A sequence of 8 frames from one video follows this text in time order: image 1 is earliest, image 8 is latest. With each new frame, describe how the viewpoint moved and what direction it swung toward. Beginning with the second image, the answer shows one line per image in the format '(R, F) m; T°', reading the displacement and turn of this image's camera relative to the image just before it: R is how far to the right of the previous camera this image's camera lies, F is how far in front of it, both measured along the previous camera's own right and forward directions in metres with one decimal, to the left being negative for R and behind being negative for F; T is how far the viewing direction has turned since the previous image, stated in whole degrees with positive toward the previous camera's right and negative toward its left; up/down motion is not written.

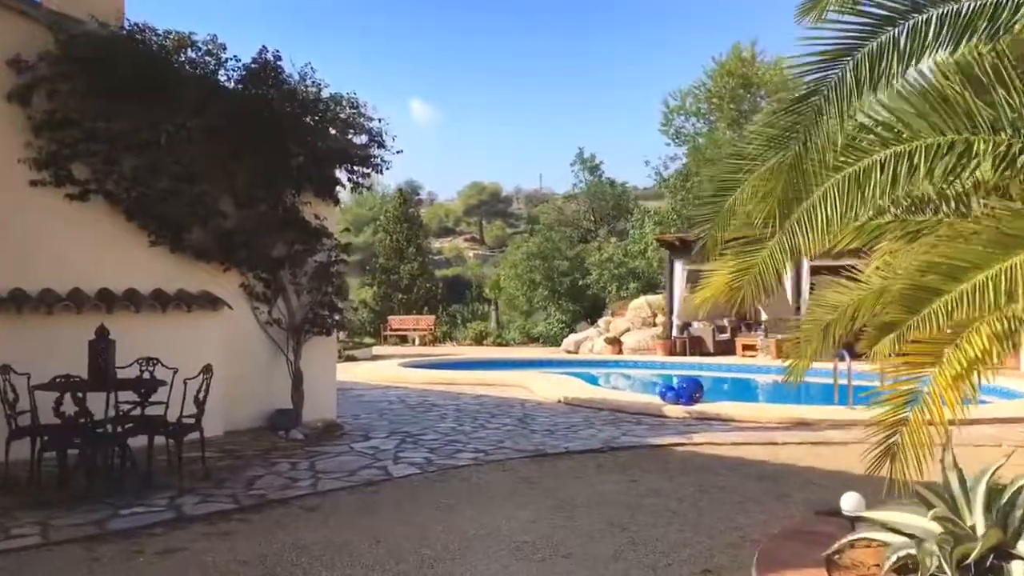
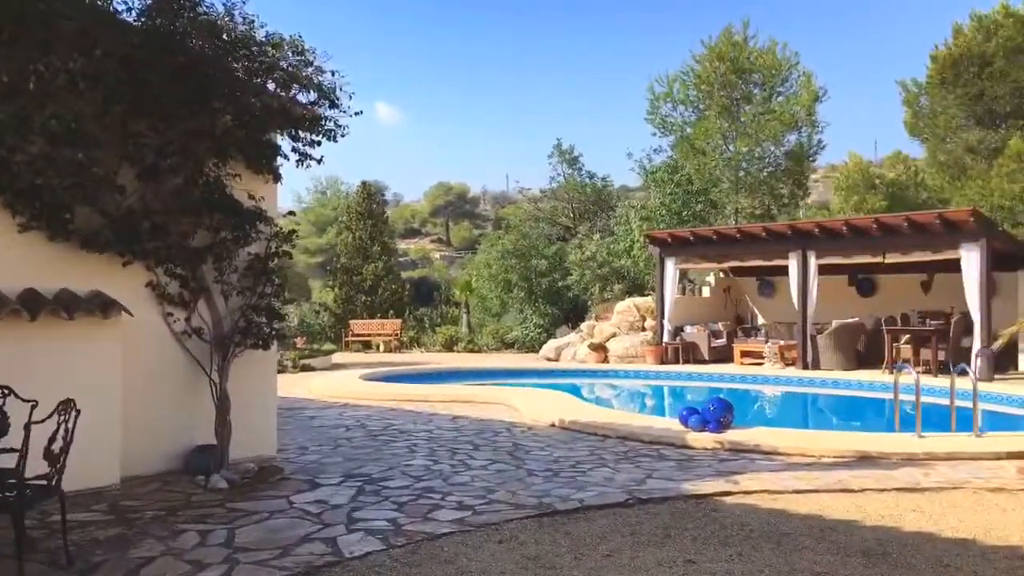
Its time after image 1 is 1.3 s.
(-0.2, +2.0) m; +2°
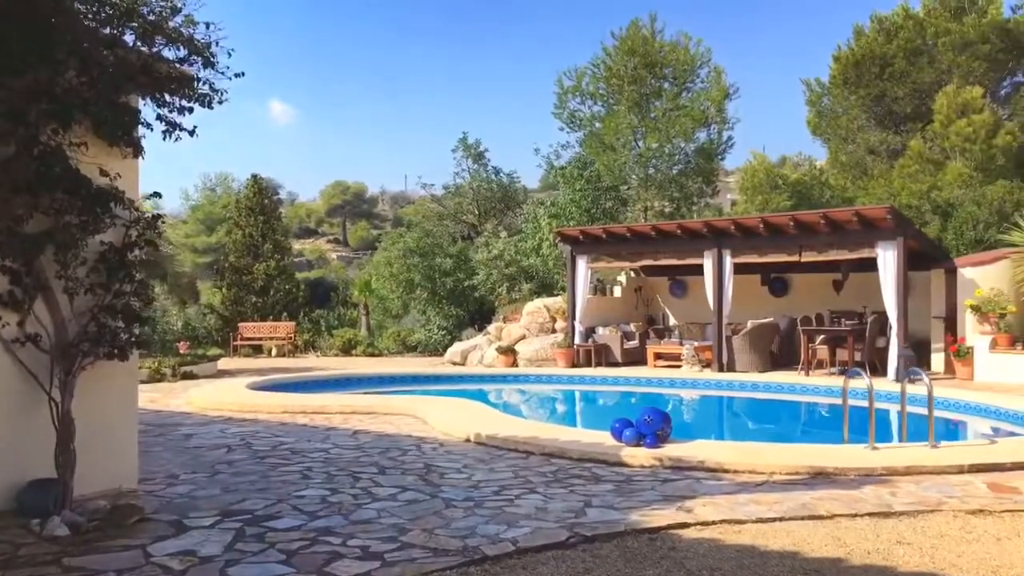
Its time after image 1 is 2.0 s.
(-0.1, +1.1) m; +6°
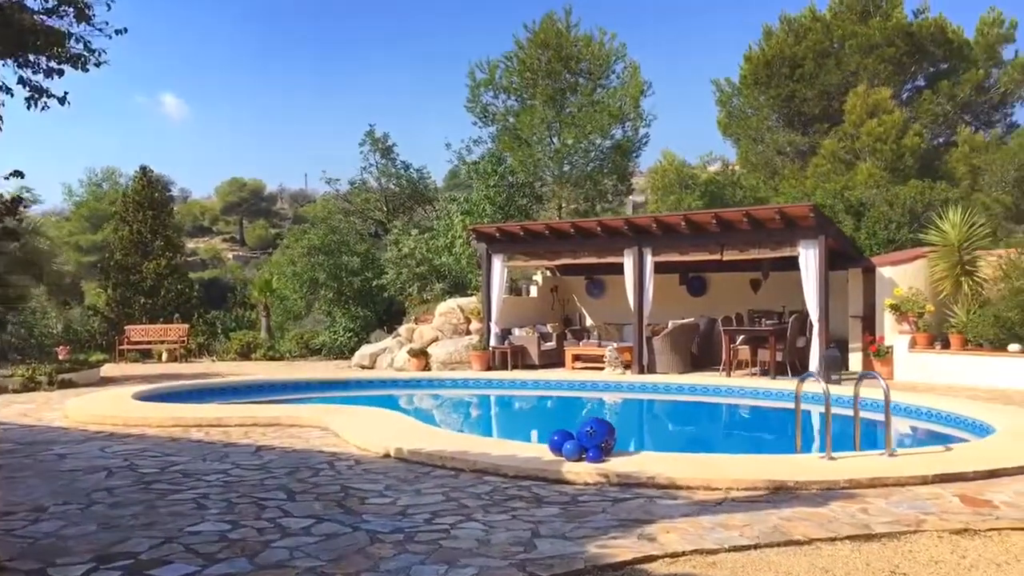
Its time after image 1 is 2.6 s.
(-0.2, +0.8) m; +6°
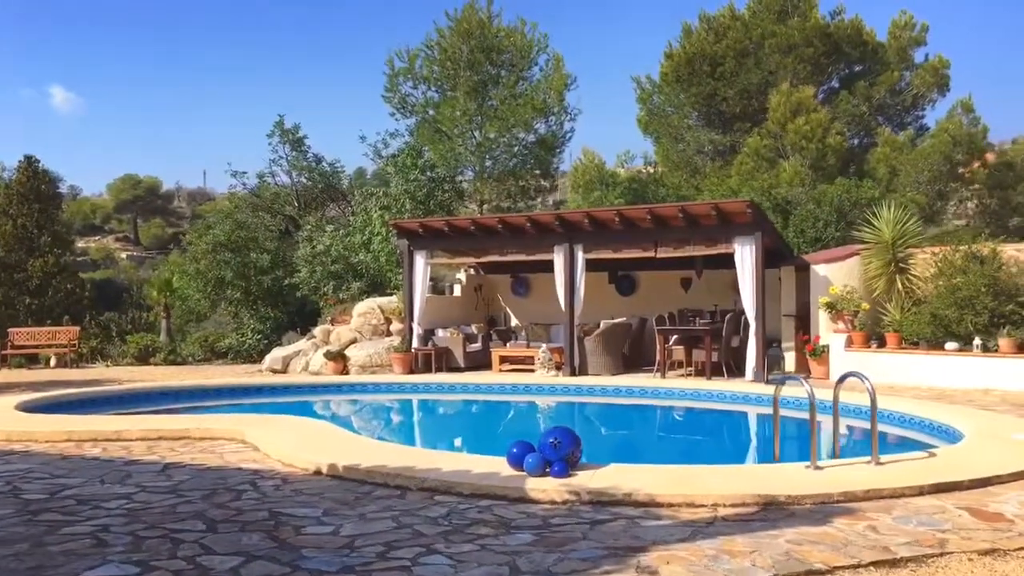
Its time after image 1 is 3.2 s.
(-0.3, +0.8) m; +6°
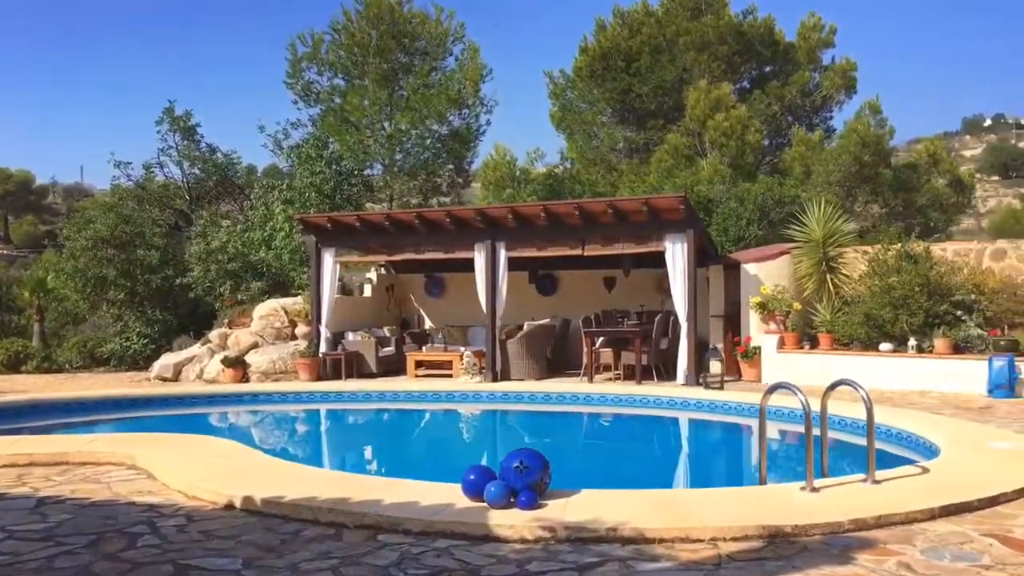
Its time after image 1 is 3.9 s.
(-0.4, +0.9) m; +7°
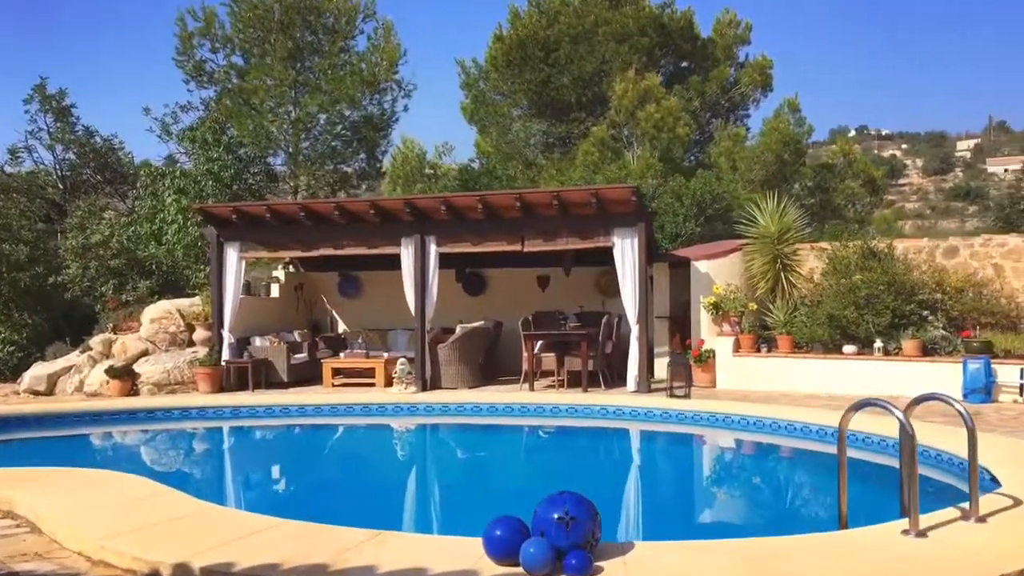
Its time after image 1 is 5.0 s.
(-0.7, +1.3) m; +7°
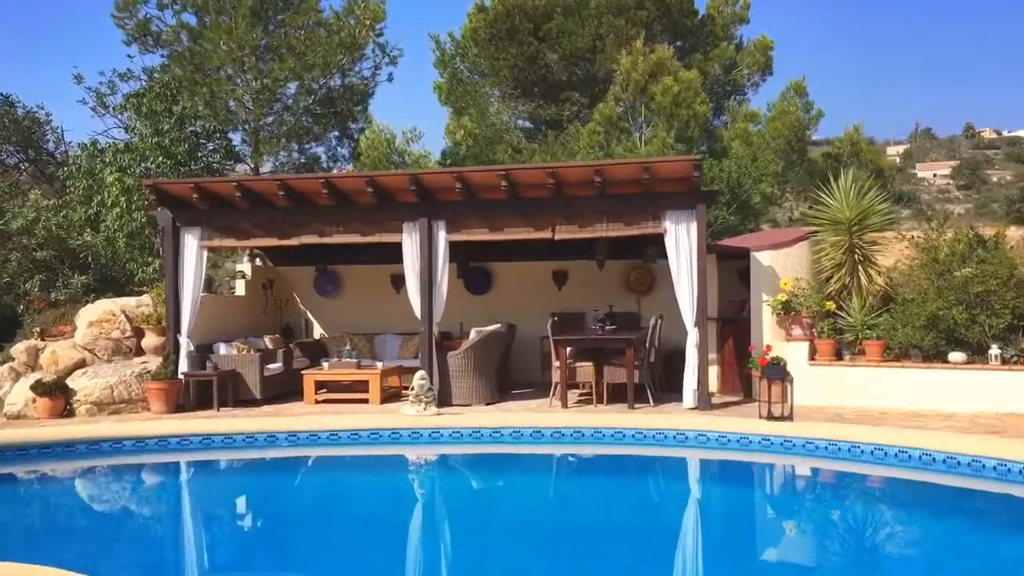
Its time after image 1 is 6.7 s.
(-1.1, +2.2) m; +4°
